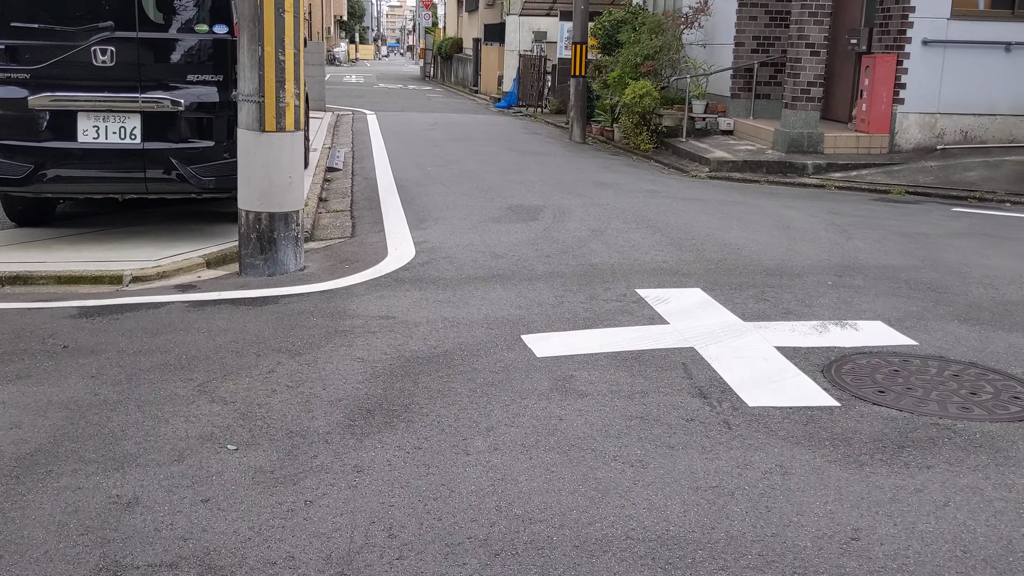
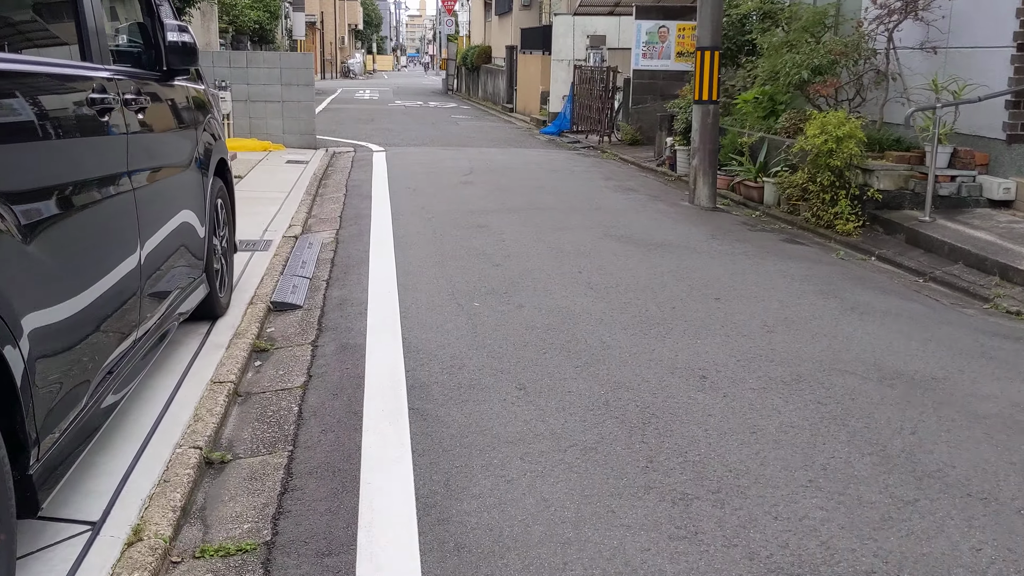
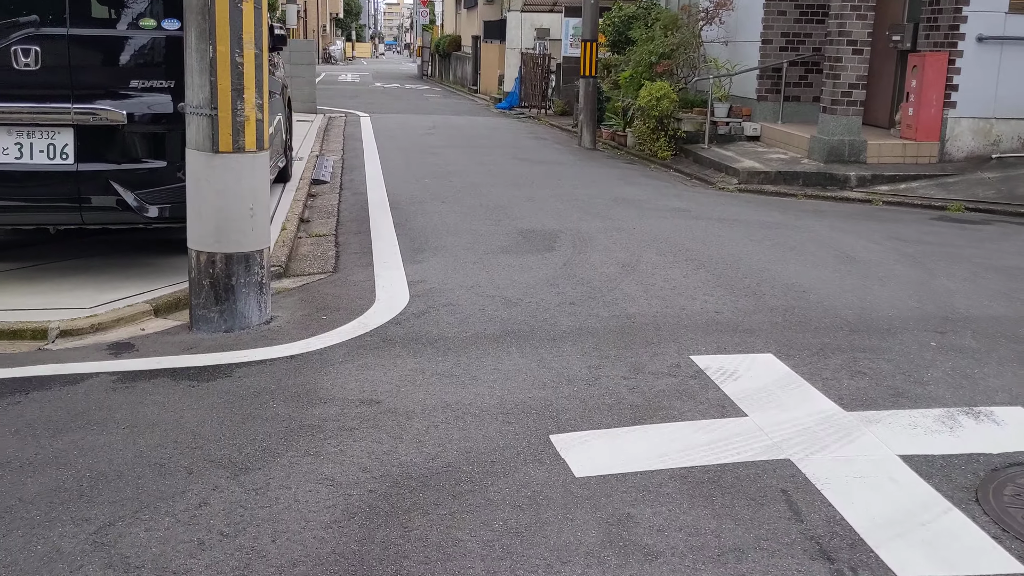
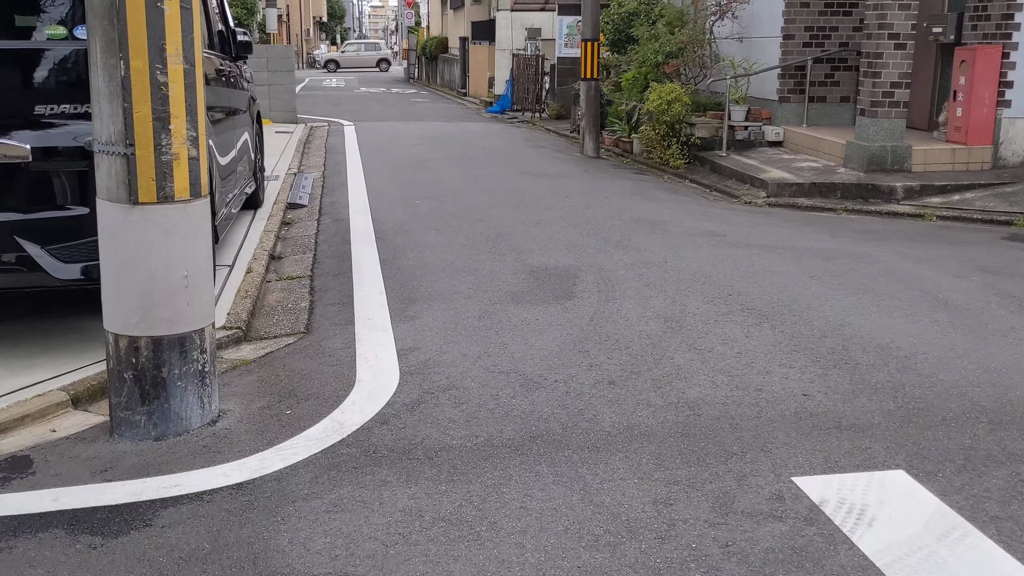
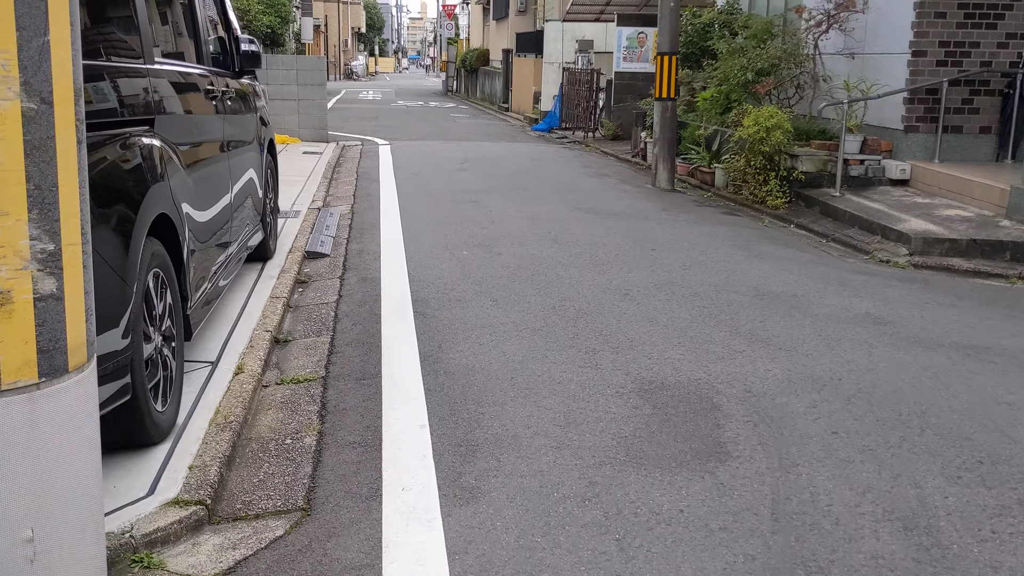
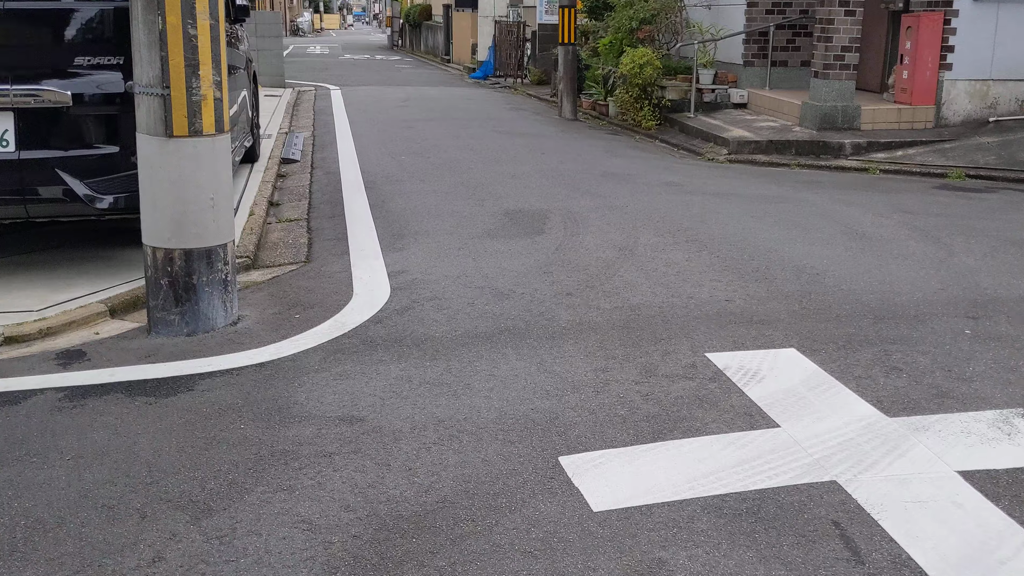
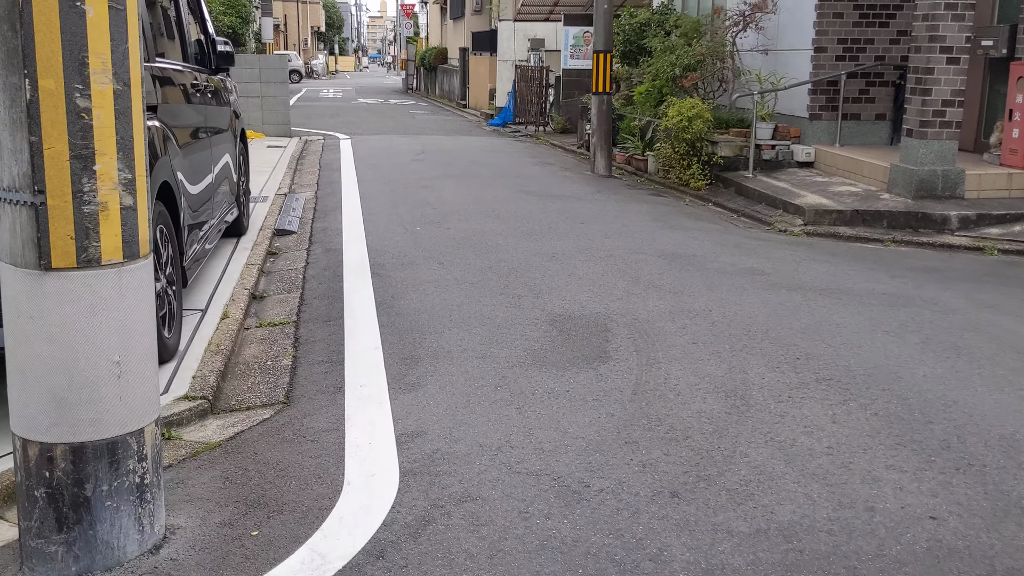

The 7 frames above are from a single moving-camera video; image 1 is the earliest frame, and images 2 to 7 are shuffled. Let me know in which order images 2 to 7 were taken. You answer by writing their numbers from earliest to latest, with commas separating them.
3, 6, 4, 7, 5, 2
